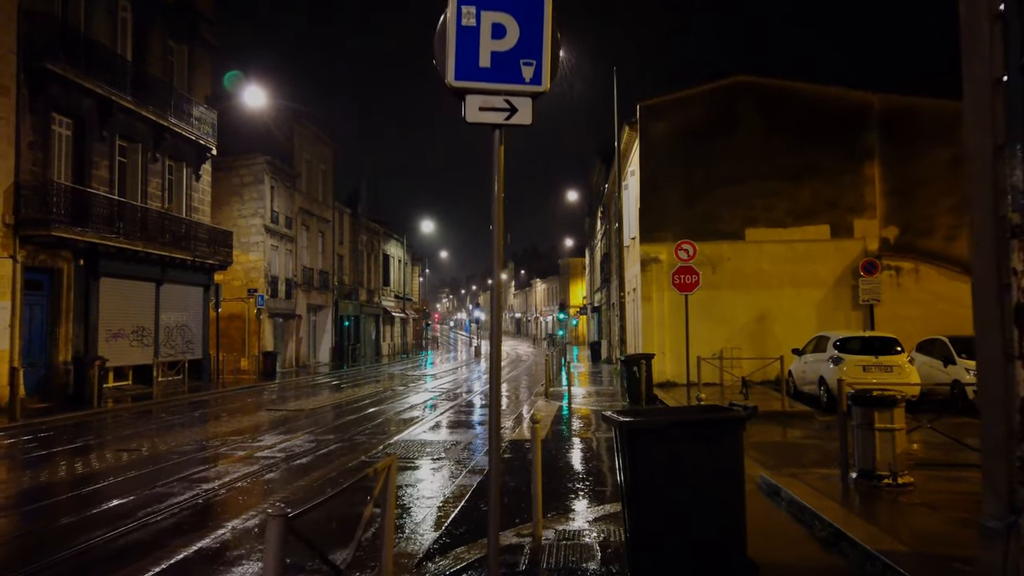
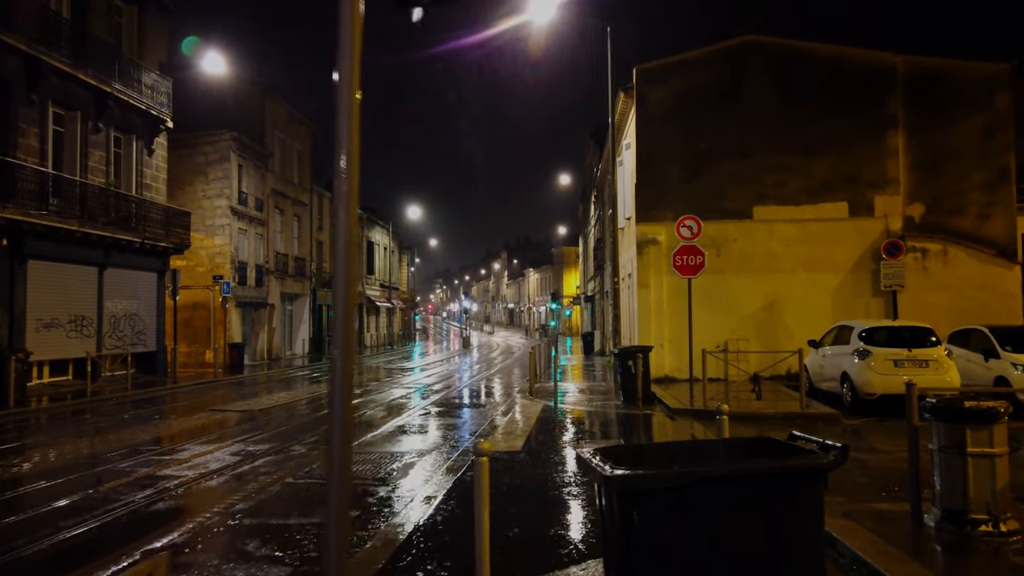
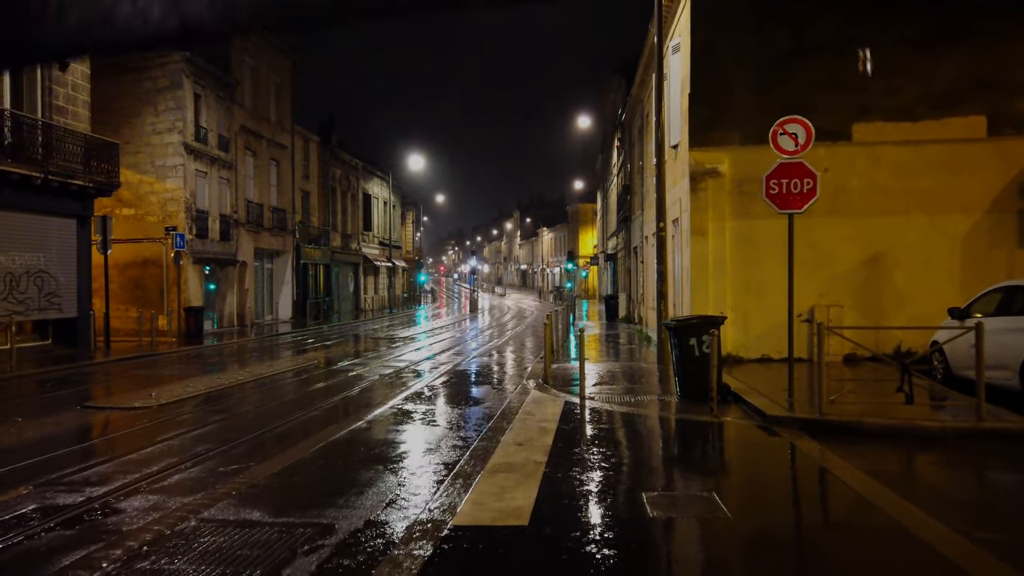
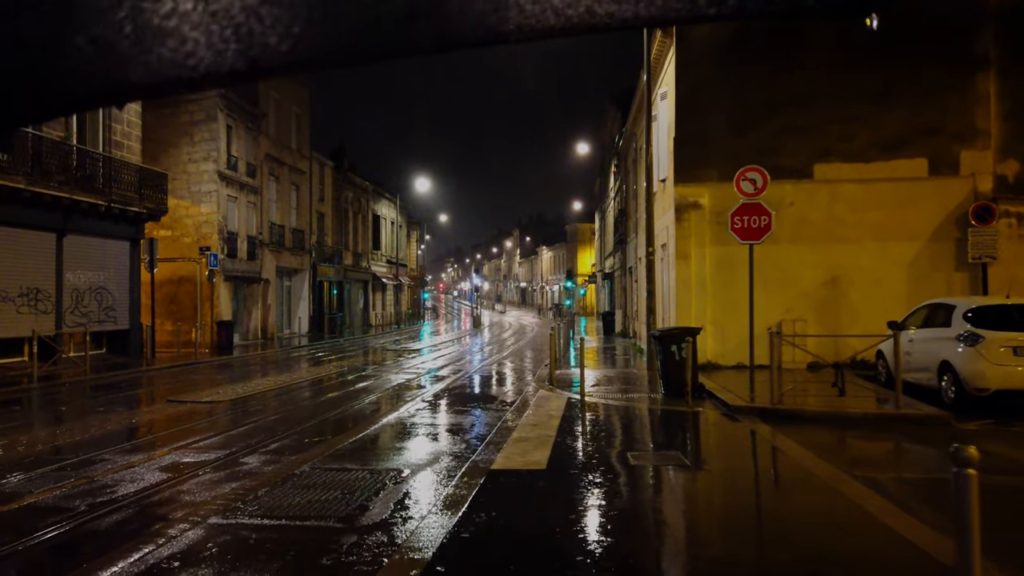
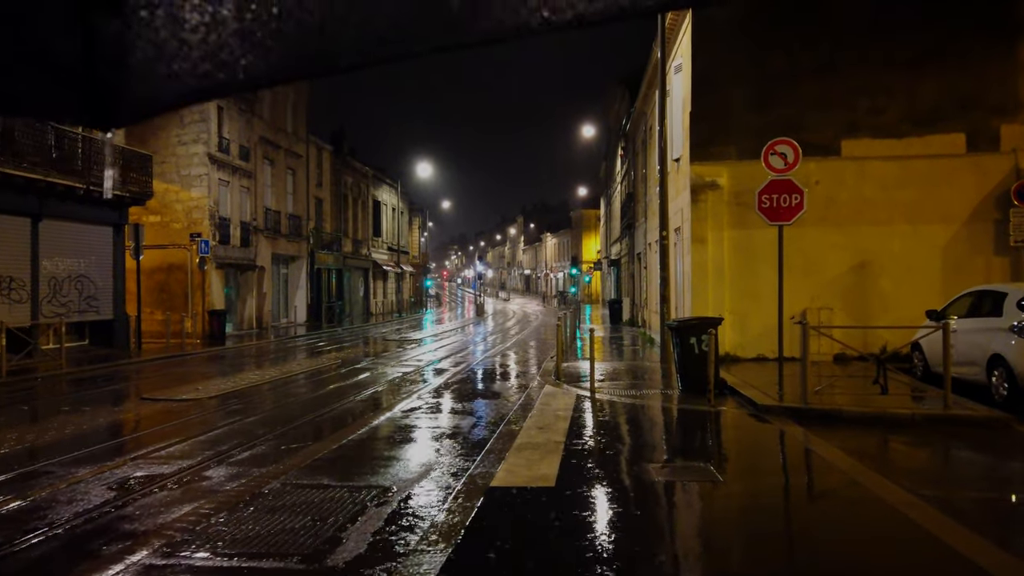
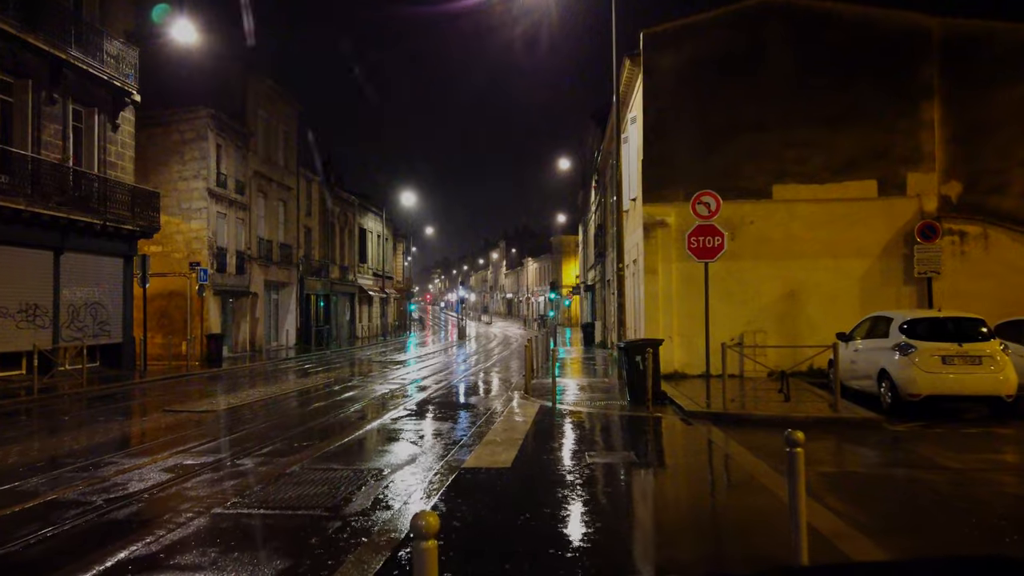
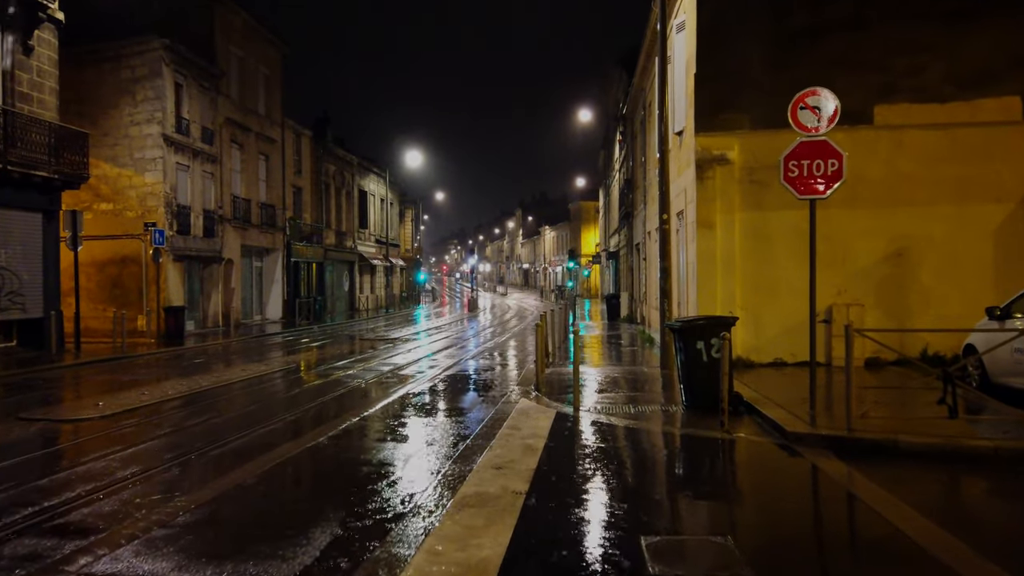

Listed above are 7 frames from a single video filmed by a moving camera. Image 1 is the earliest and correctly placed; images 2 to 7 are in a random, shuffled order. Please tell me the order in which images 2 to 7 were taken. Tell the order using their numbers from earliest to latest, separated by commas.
2, 6, 4, 5, 3, 7
